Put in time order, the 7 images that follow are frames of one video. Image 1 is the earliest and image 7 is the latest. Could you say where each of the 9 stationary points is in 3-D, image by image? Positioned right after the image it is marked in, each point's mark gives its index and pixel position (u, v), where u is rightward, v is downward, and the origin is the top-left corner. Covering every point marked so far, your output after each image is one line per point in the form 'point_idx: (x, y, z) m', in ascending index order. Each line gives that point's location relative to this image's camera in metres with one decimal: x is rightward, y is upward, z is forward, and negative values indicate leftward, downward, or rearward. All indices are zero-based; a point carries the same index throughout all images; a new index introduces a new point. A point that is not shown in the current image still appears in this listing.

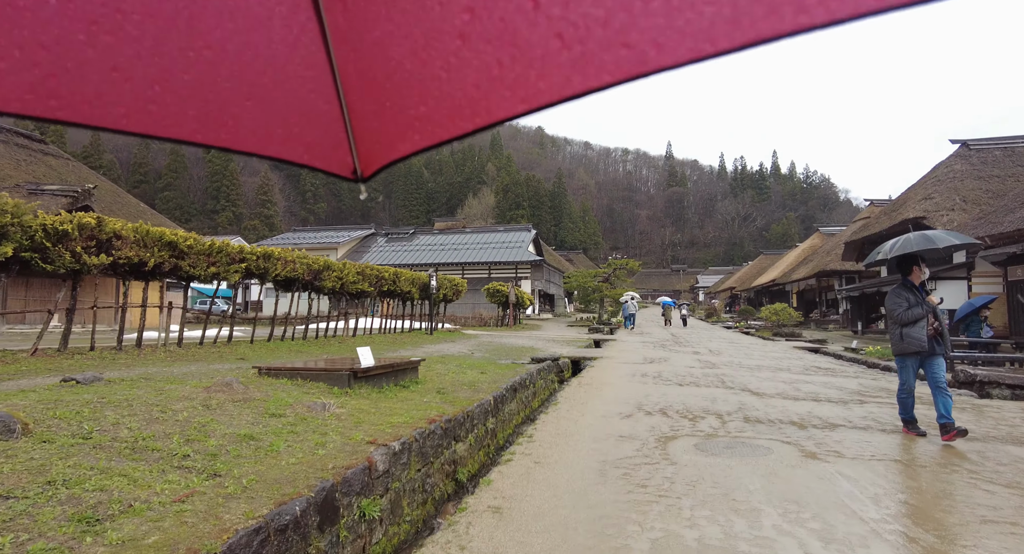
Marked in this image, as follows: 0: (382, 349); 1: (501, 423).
0: (-2.4, -1.3, +10.8) m
1: (-0.1, -1.4, +5.6) m
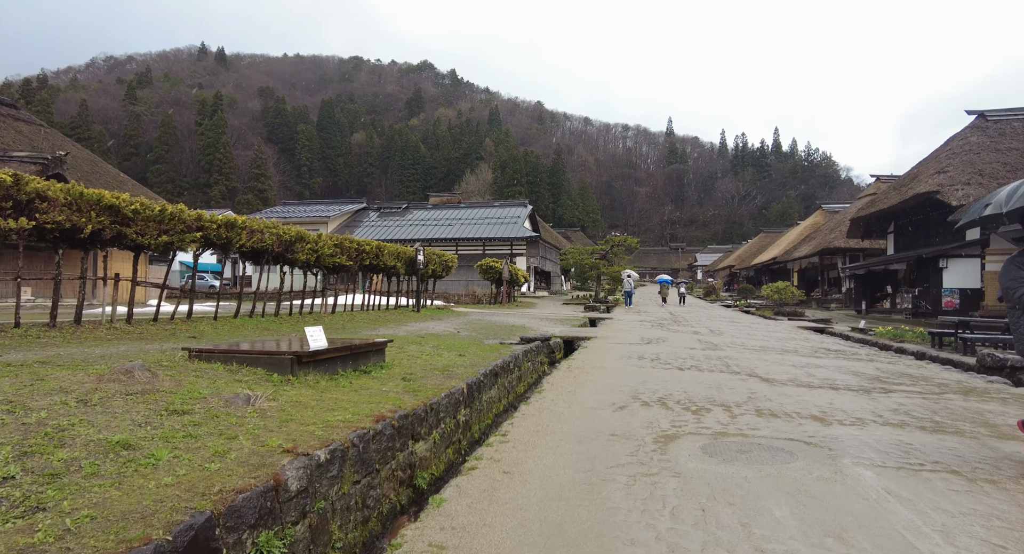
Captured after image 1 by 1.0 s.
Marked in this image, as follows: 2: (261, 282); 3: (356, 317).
0: (-2.6, -0.8, +10.1) m
1: (-0.3, -1.1, +4.9) m
2: (-7.9, -0.2, +18.8) m
3: (-3.0, -0.8, +11.3) m
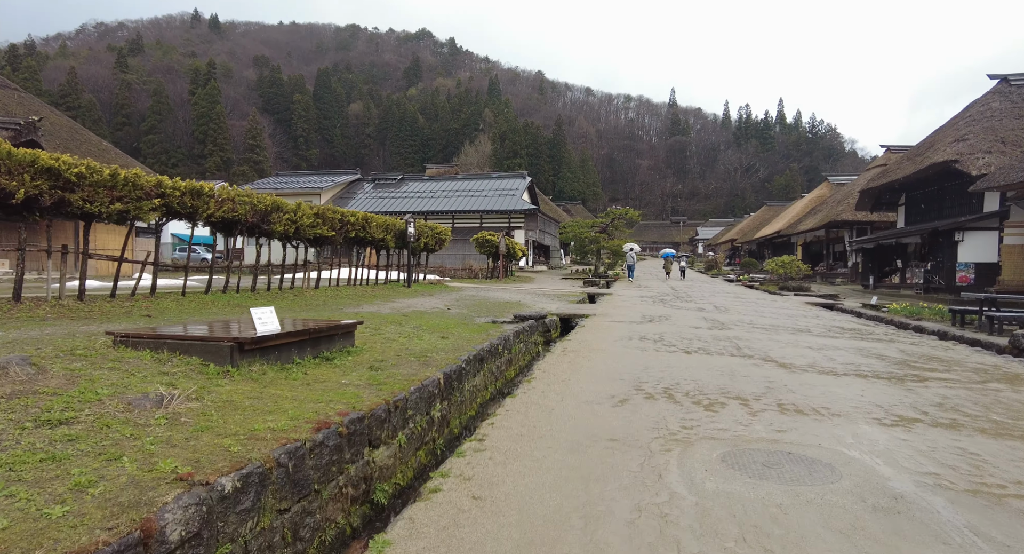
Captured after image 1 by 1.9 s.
0: (-2.7, -0.4, +9.4) m
1: (-0.4, -0.9, +4.2) m
2: (-8.0, +0.7, +18.2) m
3: (-3.1, -0.3, +10.7) m
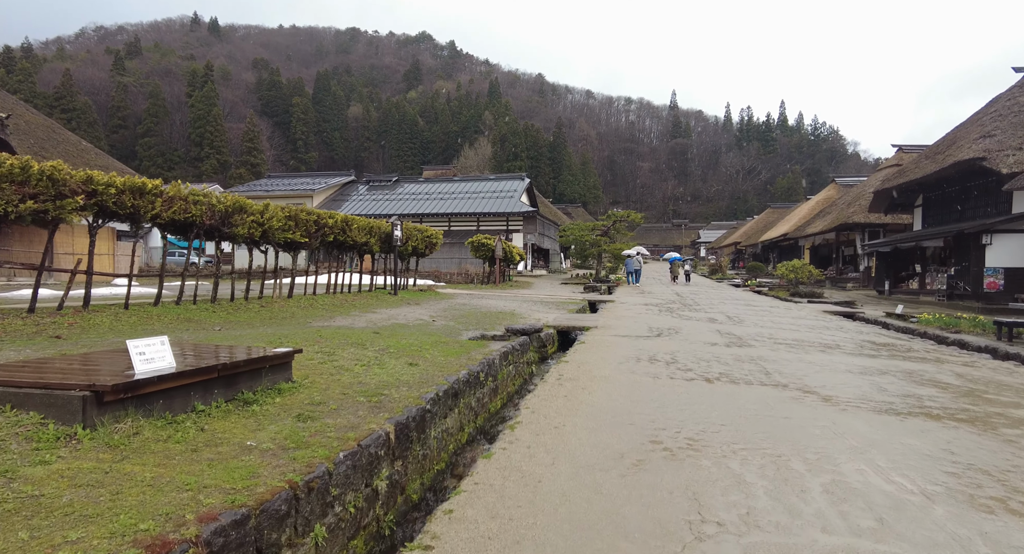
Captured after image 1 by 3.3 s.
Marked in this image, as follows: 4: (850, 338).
0: (-2.8, -0.5, +8.4) m
1: (-0.5, -1.0, +3.2) m
2: (-8.1, +0.5, +17.2) m
3: (-3.2, -0.4, +9.7) m
4: (+4.8, -0.9, +8.5) m
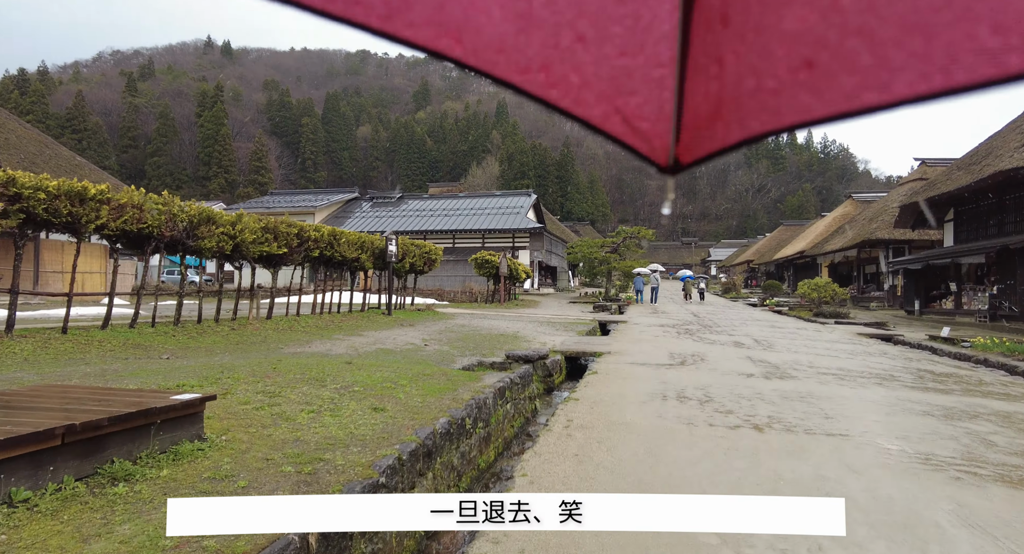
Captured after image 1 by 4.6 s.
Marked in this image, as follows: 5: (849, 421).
0: (-2.8, -0.8, +7.4) m
1: (-0.6, -1.1, +2.2) m
2: (-8.0, 0.0, +16.3) m
3: (-3.2, -0.7, +8.7) m
4: (+4.9, -1.1, +7.4) m
5: (+2.3, -1.0, +4.2) m
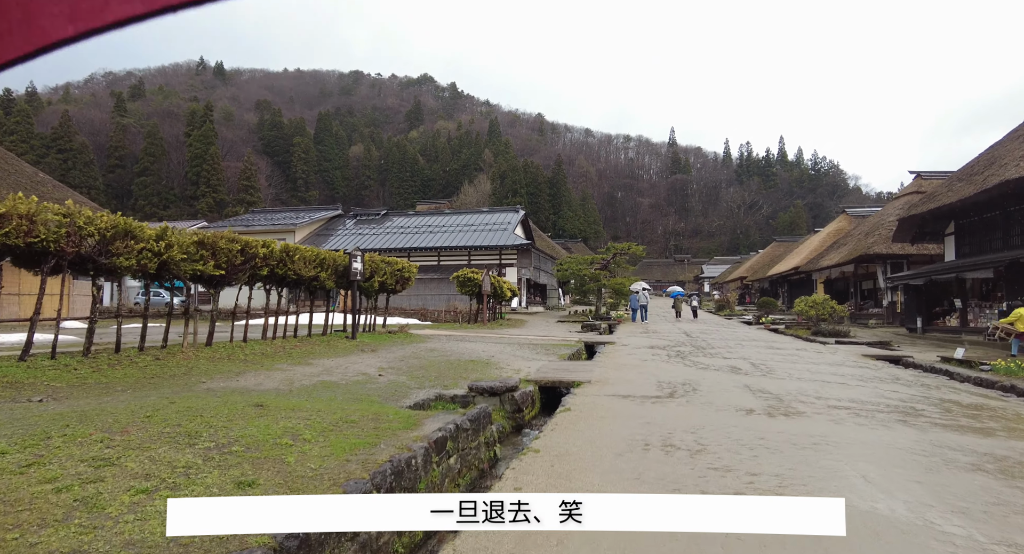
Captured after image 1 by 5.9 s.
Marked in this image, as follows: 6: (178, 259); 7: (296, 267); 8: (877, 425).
0: (-3.2, -1.0, +6.5) m
1: (-0.9, -1.1, +1.2) m
2: (-8.5, -0.6, +15.3) m
3: (-3.6, -1.0, +7.7) m
4: (+4.5, -1.3, +6.5) m
5: (+2.0, -1.1, +3.2) m
6: (-3.9, +0.2, +7.0) m
7: (-3.3, +0.2, +9.2) m
8: (+3.0, -1.2, +4.8) m
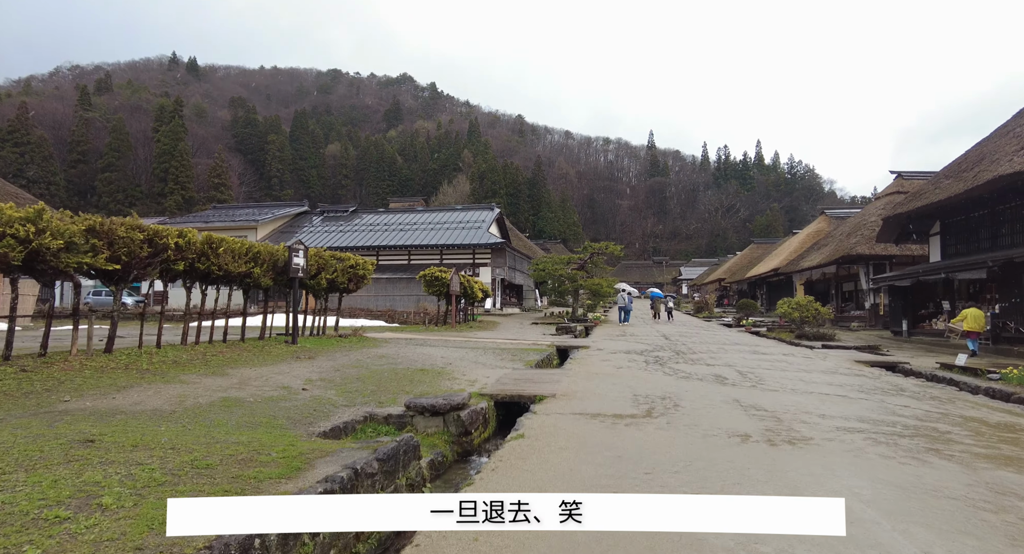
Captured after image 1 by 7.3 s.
0: (-3.6, -0.9, +5.3) m
1: (-1.2, -1.1, +0.1) m
2: (-9.2, -0.5, +13.9) m
3: (-4.1, -0.9, +6.5) m
4: (+4.0, -1.3, +5.6) m
5: (+1.6, -1.0, +2.2) m
6: (-4.4, +0.3, +5.8) m
7: (-3.9, +0.2, +8.0) m
8: (+2.5, -1.2, +3.9) m
